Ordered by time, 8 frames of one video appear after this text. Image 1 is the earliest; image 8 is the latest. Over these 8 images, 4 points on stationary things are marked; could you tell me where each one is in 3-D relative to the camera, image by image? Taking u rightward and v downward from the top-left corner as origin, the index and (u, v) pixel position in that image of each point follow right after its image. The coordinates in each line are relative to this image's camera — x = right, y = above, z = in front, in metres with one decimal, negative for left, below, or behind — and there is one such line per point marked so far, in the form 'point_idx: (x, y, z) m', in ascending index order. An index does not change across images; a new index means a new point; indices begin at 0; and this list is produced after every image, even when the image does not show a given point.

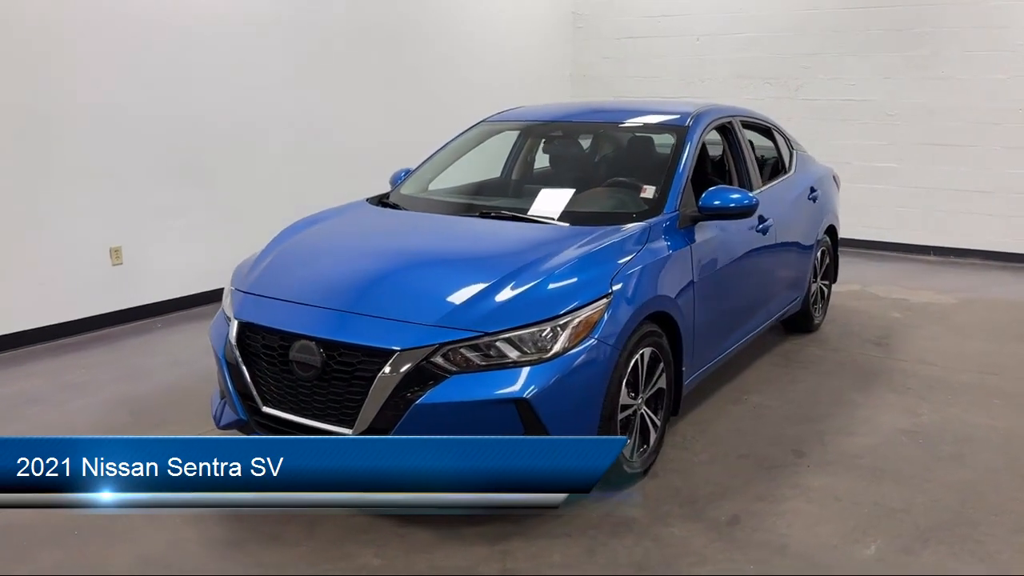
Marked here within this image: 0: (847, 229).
0: (+3.2, +0.6, +8.0) m
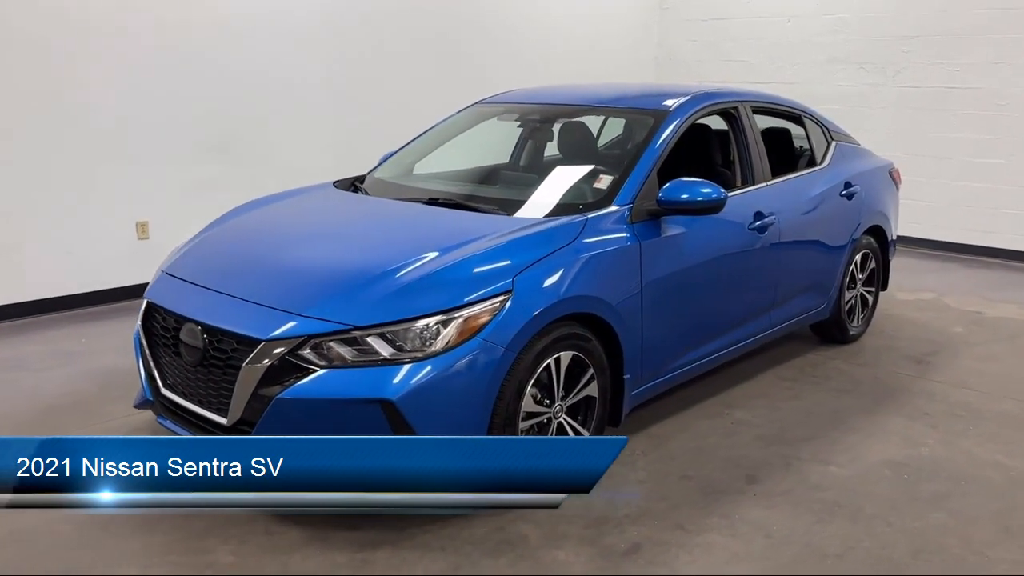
0: (+3.7, +0.5, +7.3) m
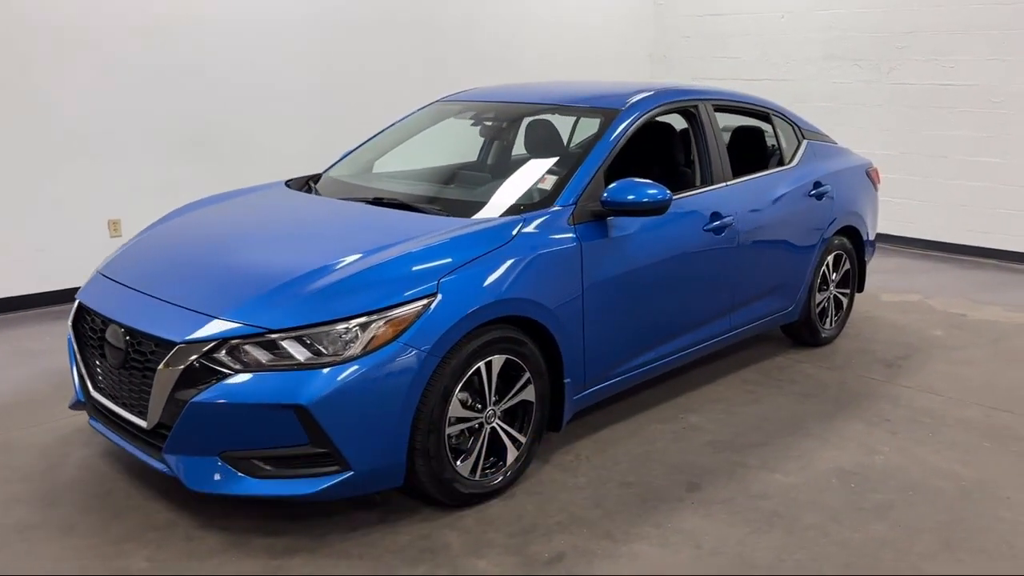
0: (+3.6, +0.5, +7.1) m
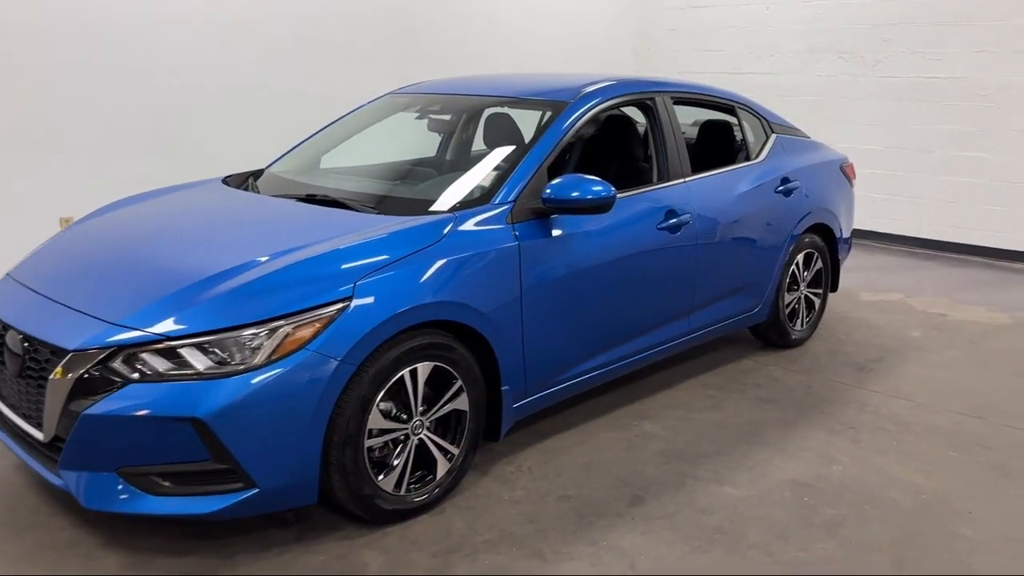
0: (+3.4, +0.5, +6.9) m
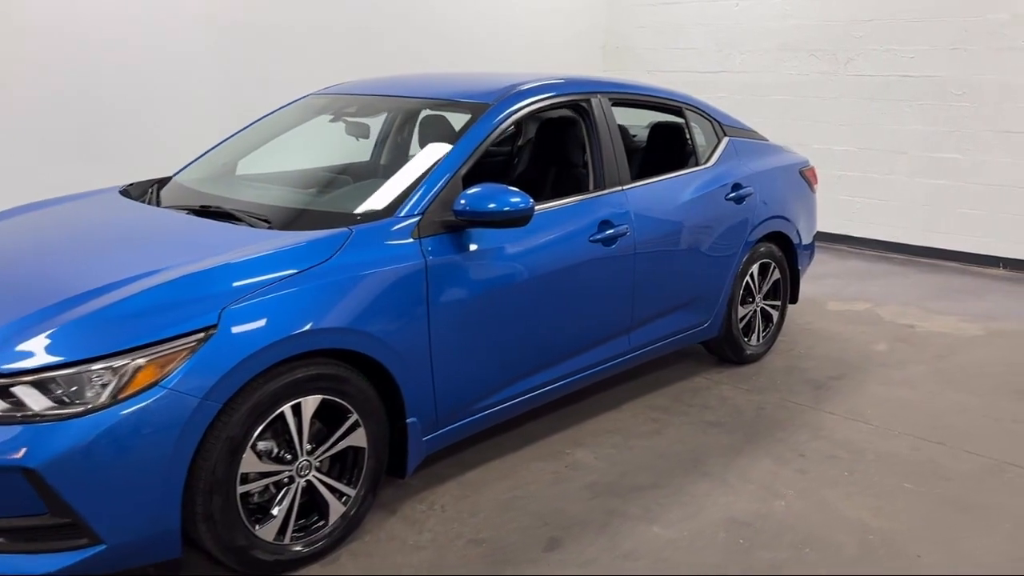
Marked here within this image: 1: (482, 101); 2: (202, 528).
0: (+3.1, +0.4, +6.7) m
1: (-0.1, +0.7, +3.1) m
2: (-0.8, -0.6, +2.1) m
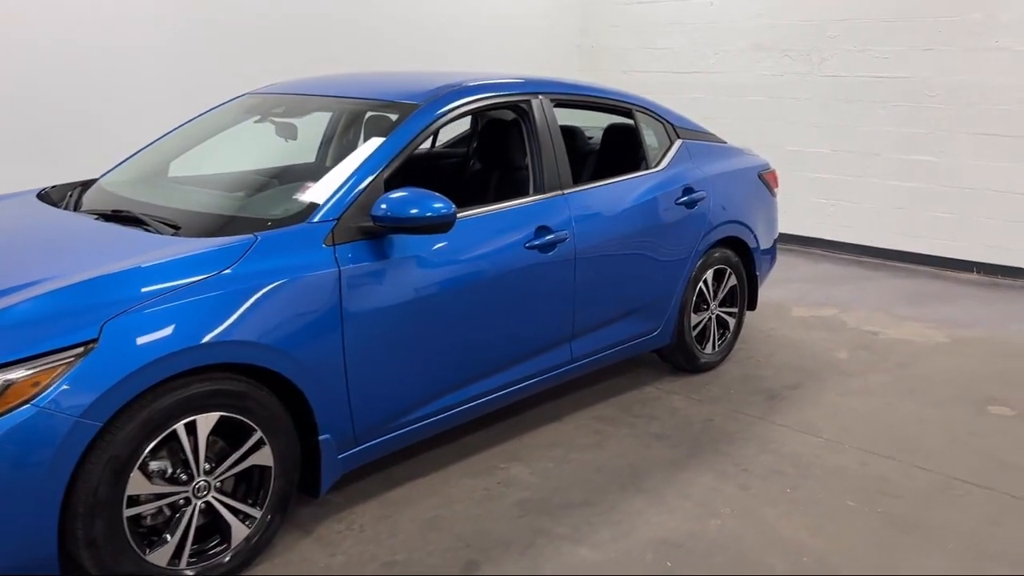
0: (+2.8, +0.4, +6.6) m
1: (-0.3, +0.7, +2.9) m
2: (-1.0, -0.6, +2.0) m
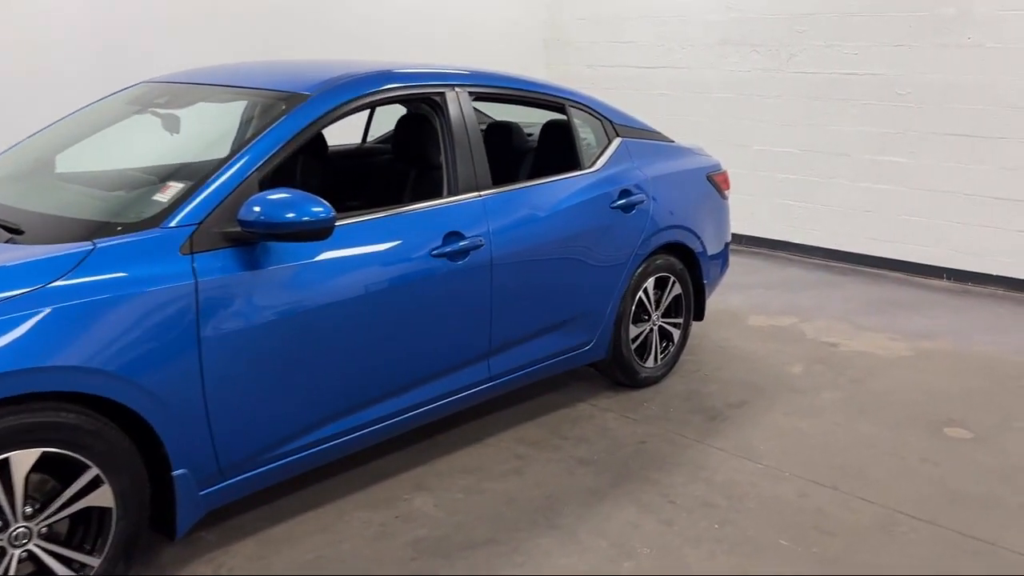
0: (+2.5, +0.4, +6.4) m
1: (-0.6, +0.6, +2.6) m
2: (-1.3, -0.7, +1.7) m
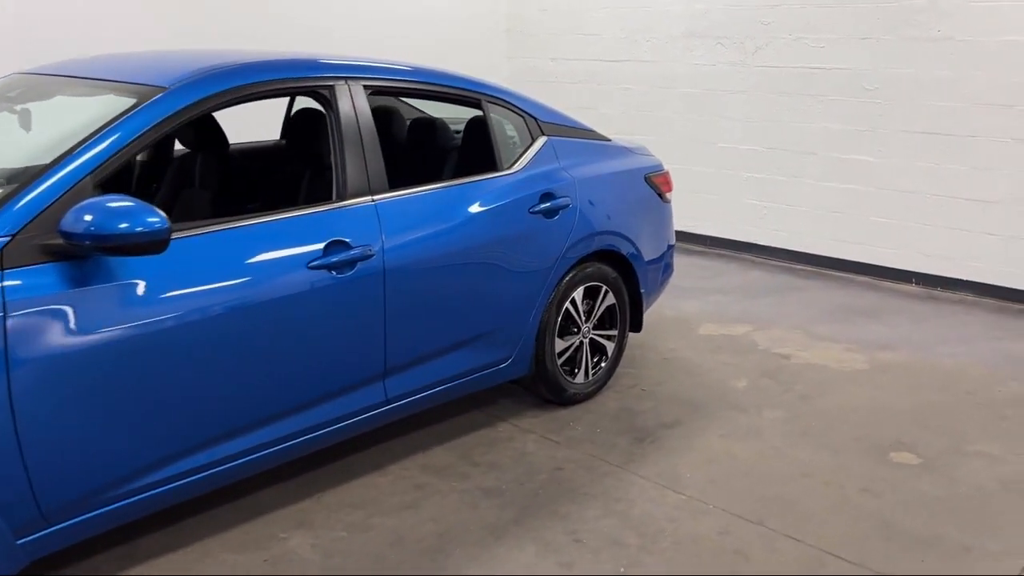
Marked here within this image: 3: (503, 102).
0: (+2.2, +0.3, +6.1) m
1: (-1.0, +0.6, +2.4) m
2: (-1.6, -0.7, +1.4) m
3: (0.0, +0.7, +3.2) m
